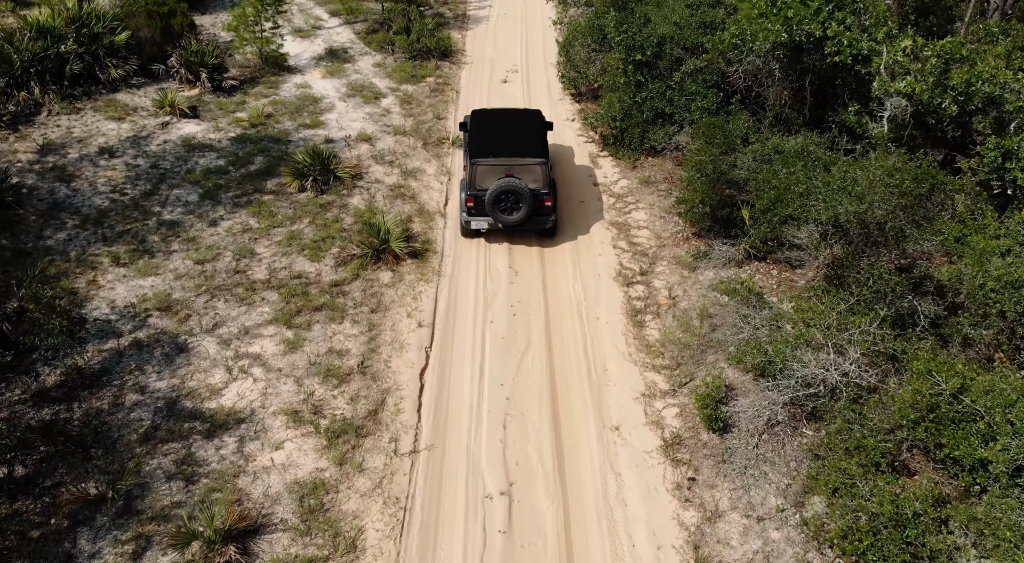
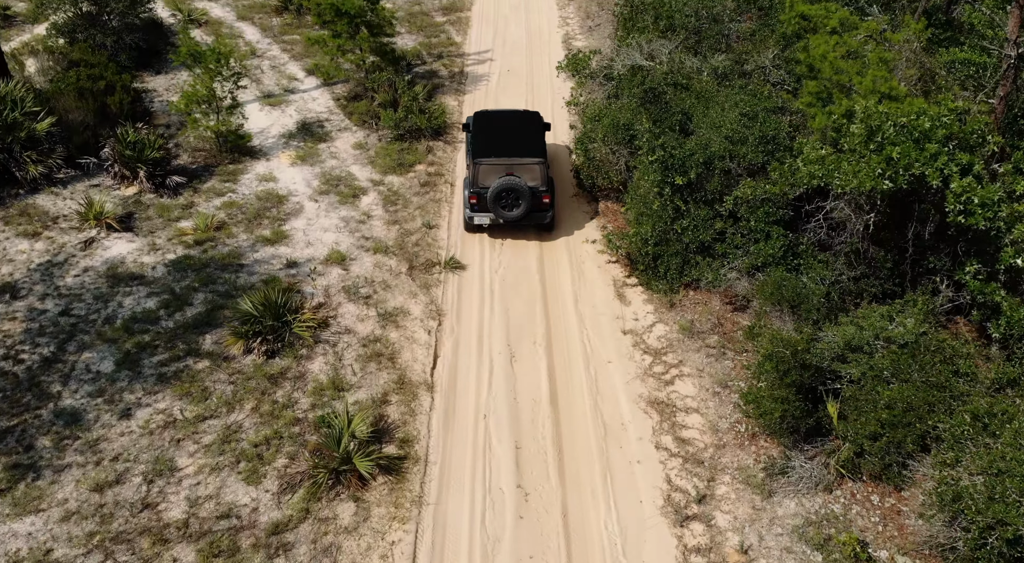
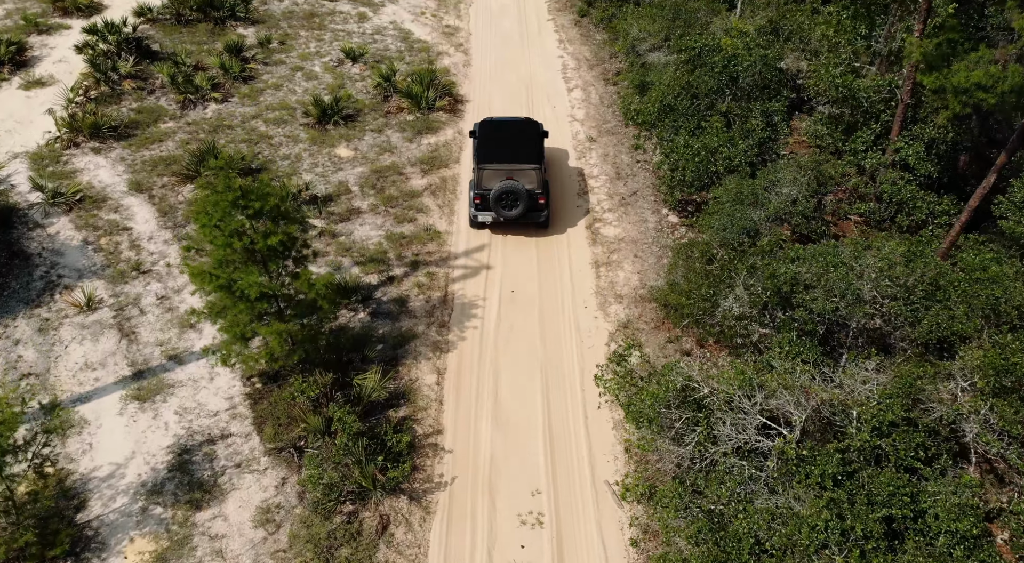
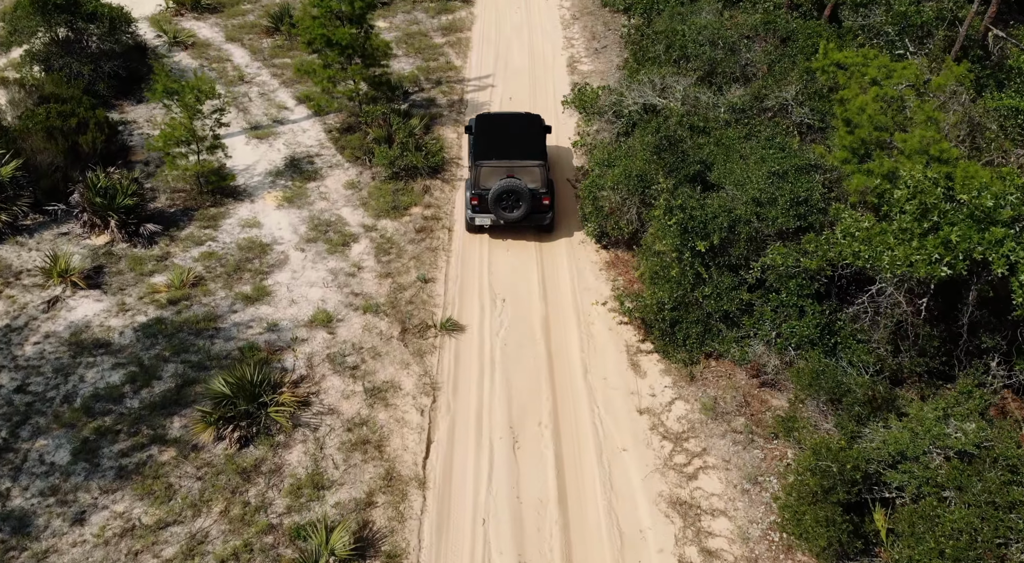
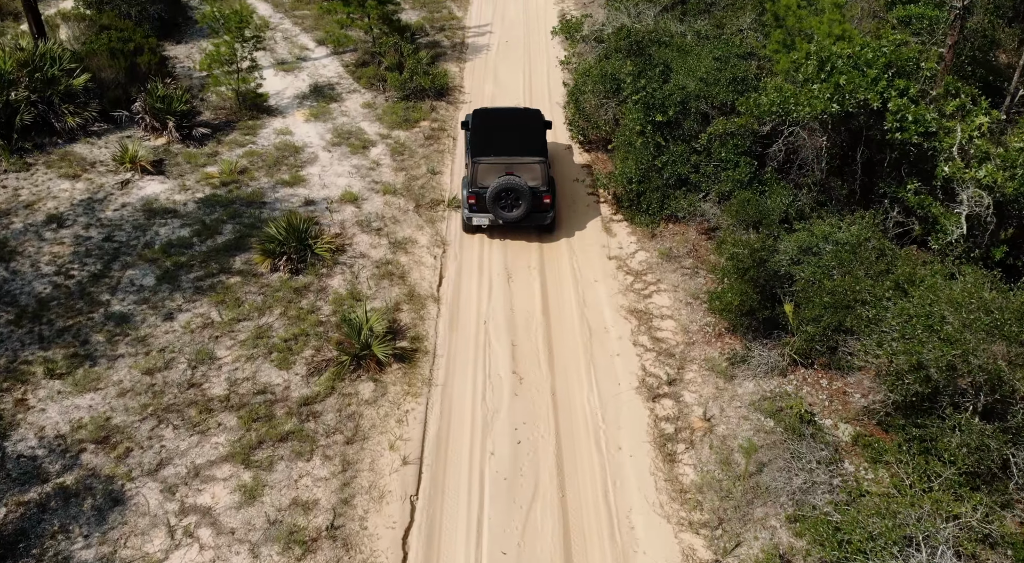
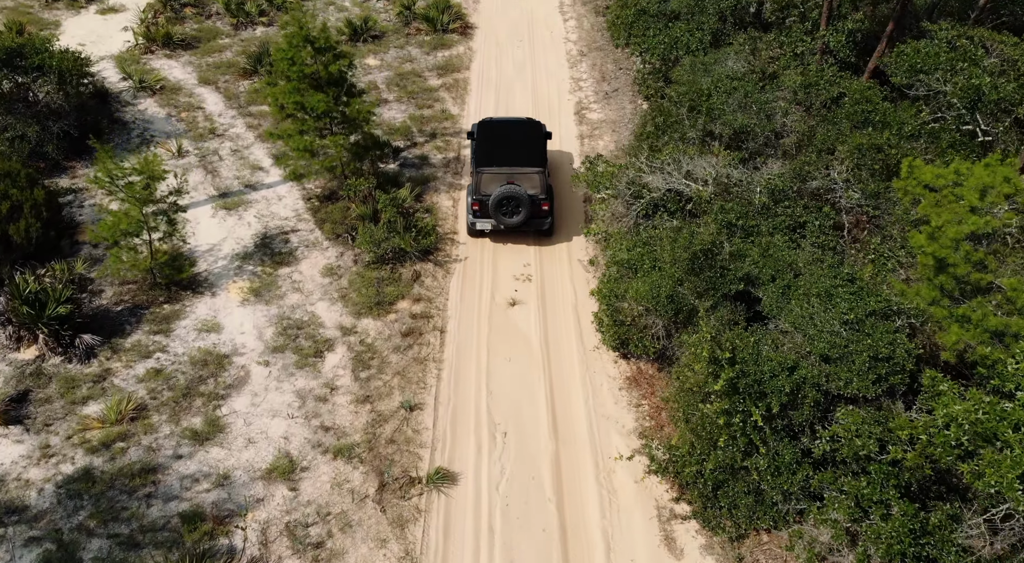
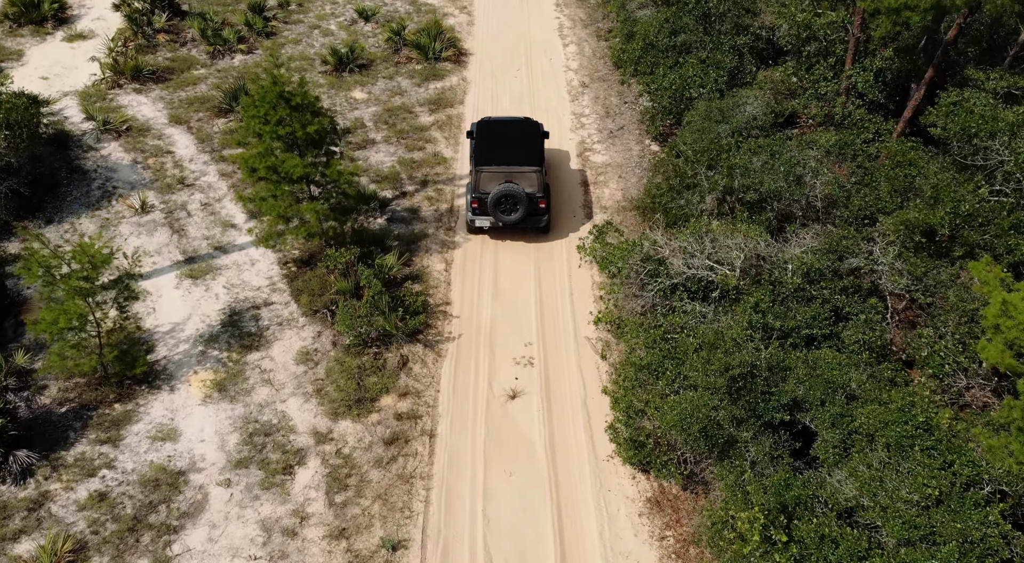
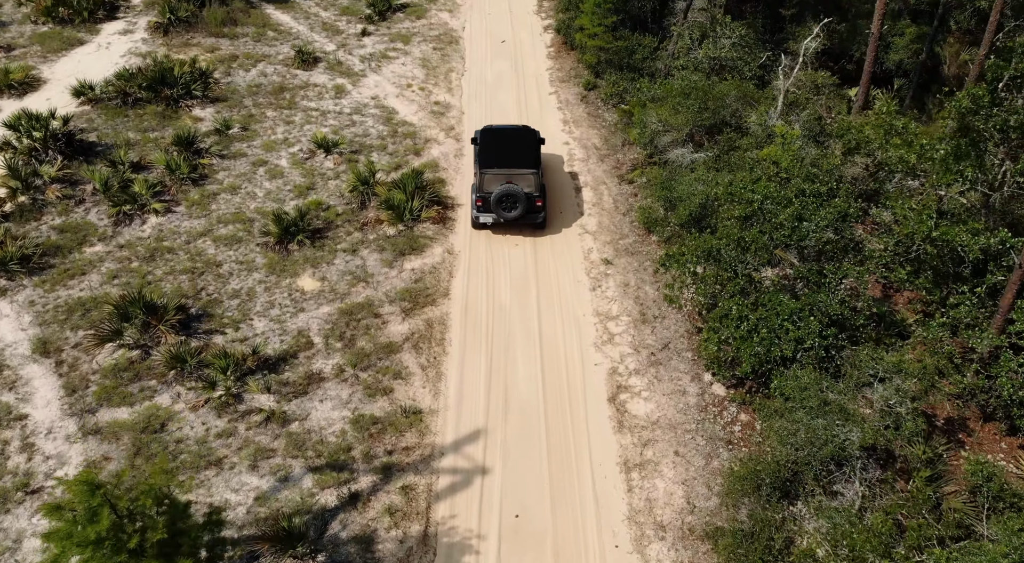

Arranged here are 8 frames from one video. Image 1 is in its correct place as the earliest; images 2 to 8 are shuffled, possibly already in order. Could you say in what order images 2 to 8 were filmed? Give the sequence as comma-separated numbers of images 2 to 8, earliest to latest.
5, 2, 4, 6, 7, 3, 8
